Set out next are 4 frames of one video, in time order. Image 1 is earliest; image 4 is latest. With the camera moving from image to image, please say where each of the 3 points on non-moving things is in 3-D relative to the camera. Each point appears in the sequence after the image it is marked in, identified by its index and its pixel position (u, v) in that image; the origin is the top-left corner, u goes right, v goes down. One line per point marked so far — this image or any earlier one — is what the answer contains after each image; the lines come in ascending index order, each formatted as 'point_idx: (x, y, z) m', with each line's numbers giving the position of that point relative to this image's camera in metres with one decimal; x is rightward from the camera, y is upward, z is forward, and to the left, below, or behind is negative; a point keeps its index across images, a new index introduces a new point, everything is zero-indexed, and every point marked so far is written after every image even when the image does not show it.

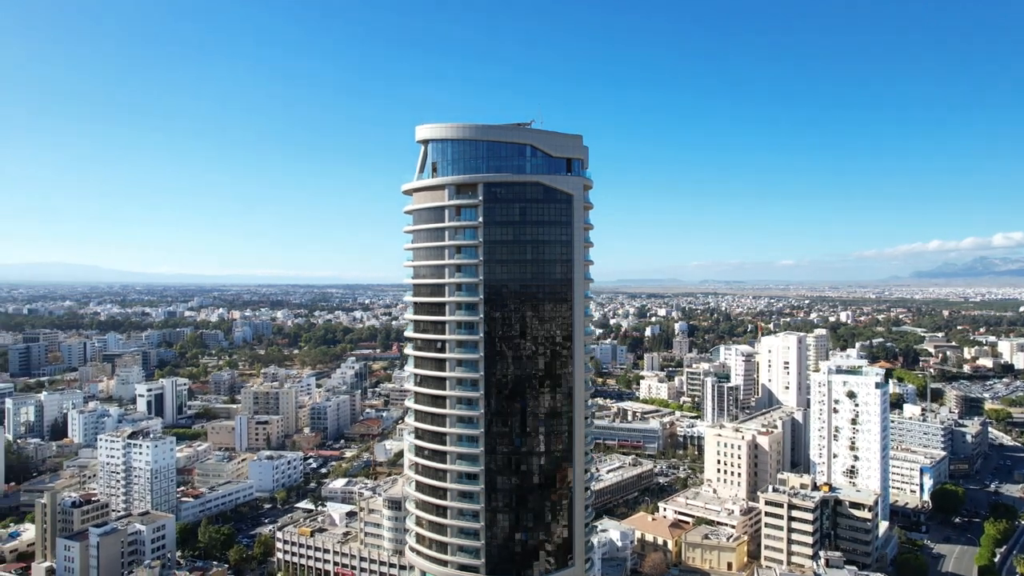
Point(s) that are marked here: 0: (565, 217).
0: (+1.5, +2.0, +19.9) m
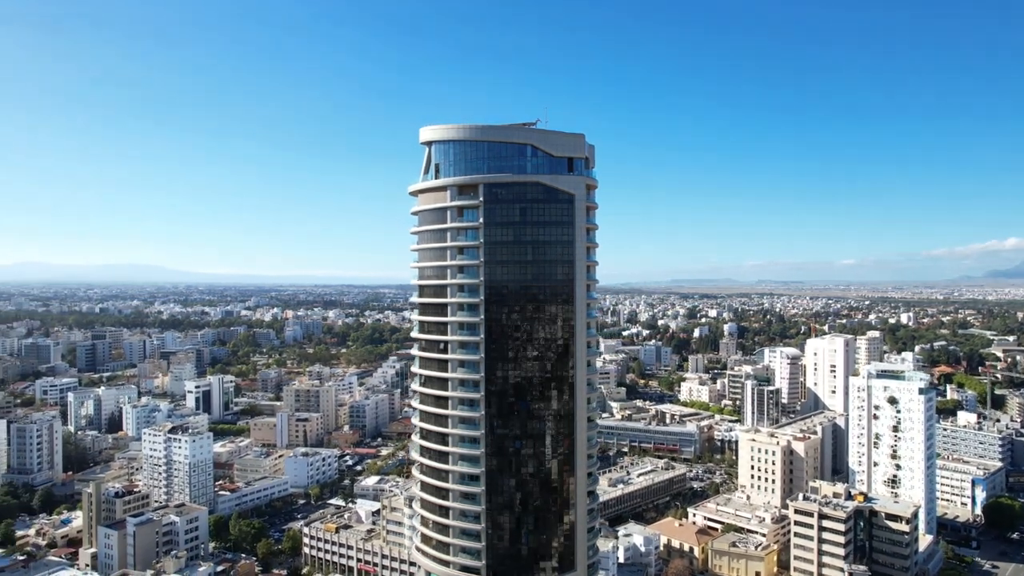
0: (+1.5, +2.0, +19.7) m
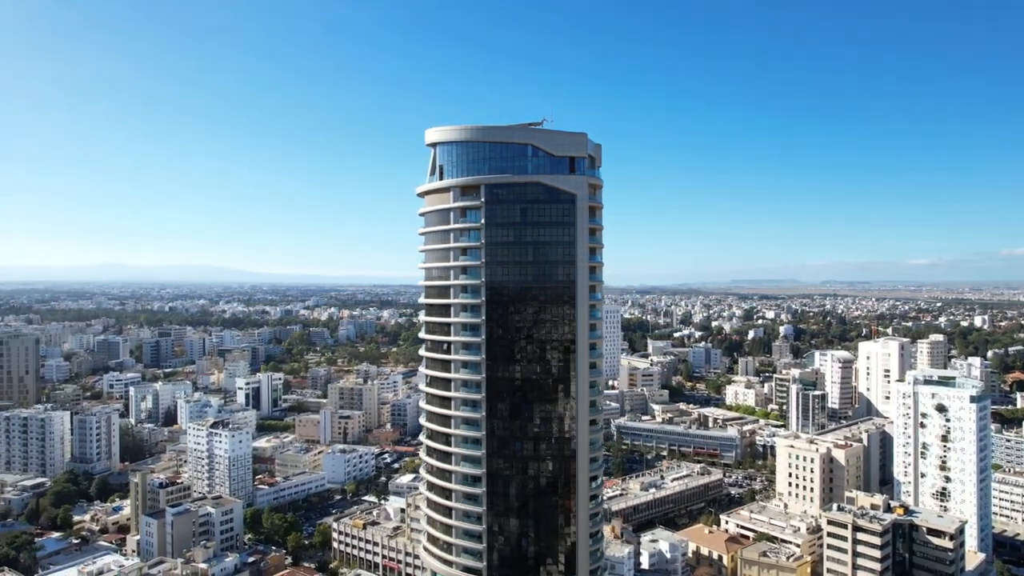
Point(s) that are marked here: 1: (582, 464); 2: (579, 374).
0: (+1.6, +2.0, +19.5) m
1: (+2.0, -5.1, +19.9) m
2: (+1.9, -2.5, +19.8) m
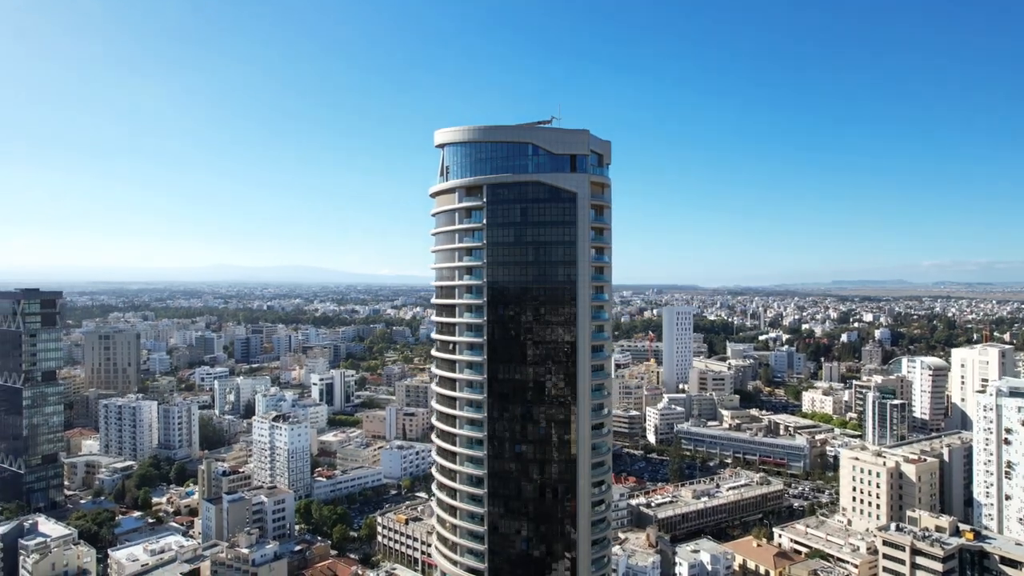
0: (+1.6, +2.0, +19.1) m
1: (+2.1, -5.1, +19.5) m
2: (+2.0, -2.5, +19.4) m
